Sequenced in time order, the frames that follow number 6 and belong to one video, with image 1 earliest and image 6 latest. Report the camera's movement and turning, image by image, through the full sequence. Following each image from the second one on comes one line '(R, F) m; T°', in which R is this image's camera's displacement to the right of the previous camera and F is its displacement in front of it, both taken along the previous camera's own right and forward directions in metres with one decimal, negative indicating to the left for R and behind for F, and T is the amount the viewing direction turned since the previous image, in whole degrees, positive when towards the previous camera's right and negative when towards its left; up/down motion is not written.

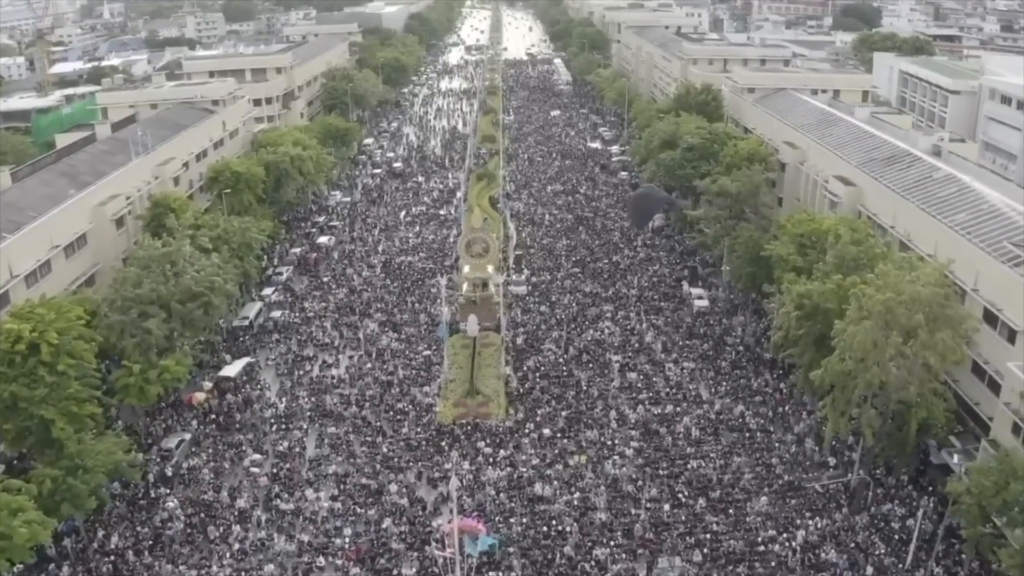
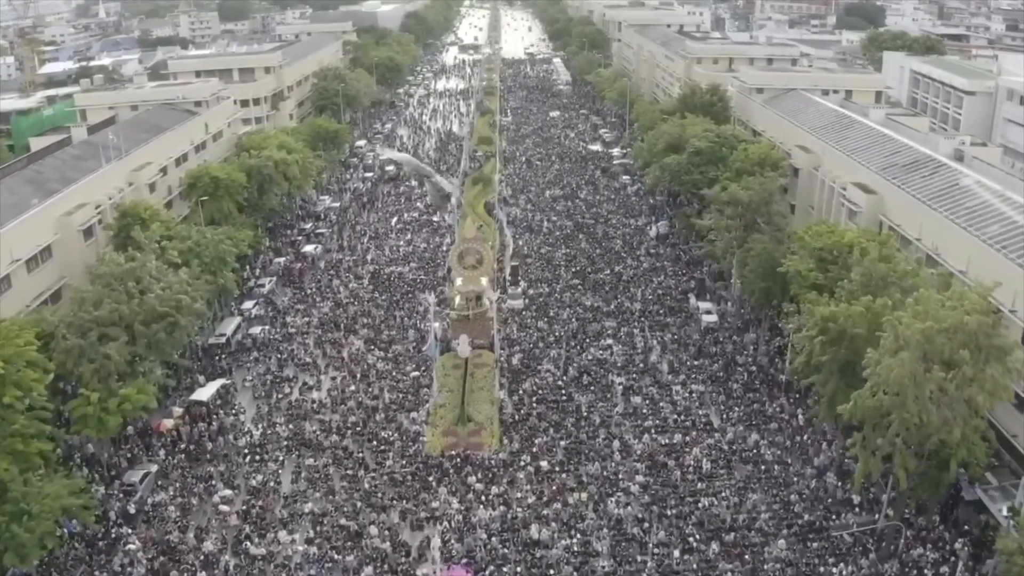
(+0.2, +2.8) m; 0°
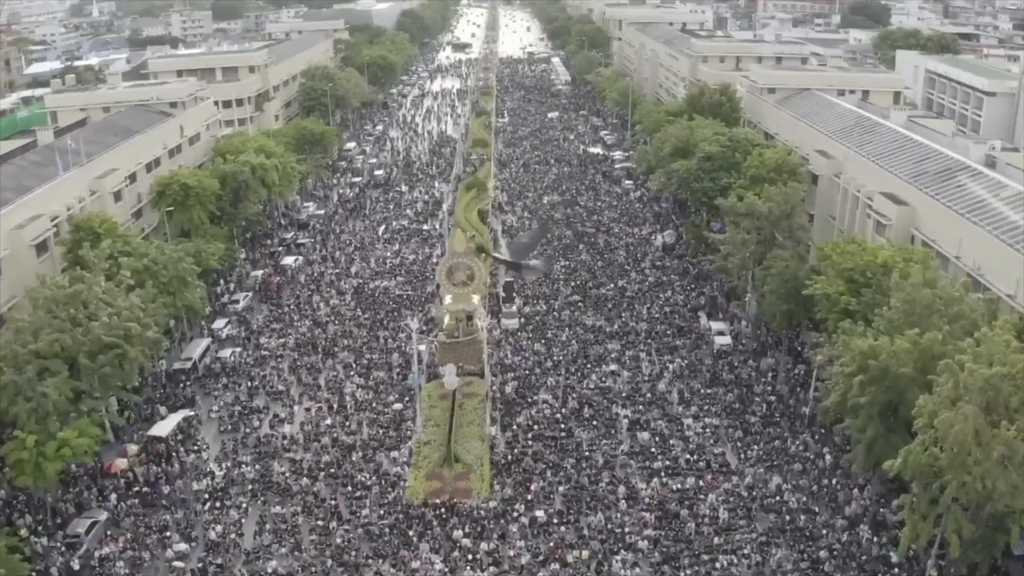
(+0.2, +3.6) m; 0°
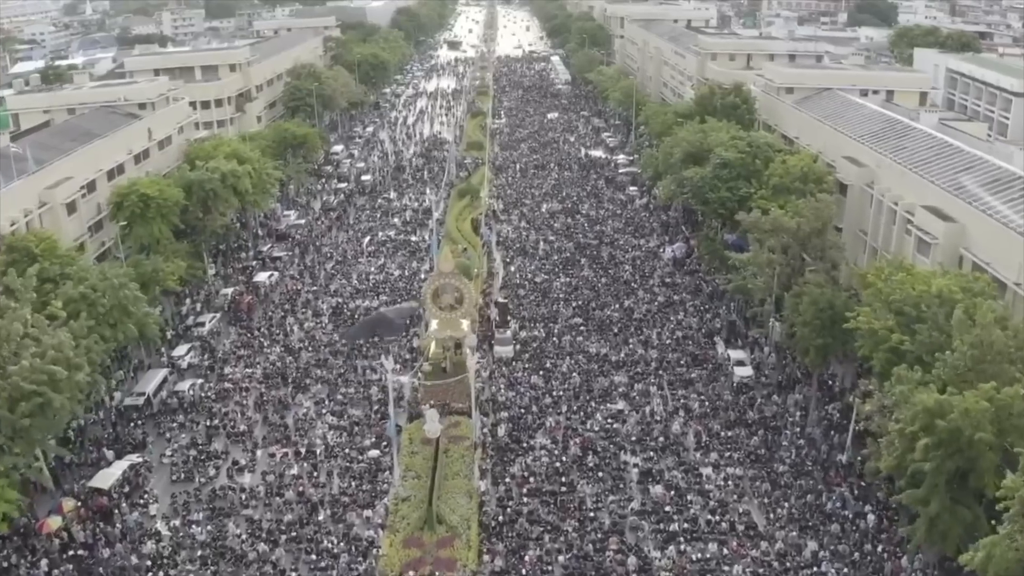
(+0.2, +4.2) m; 0°
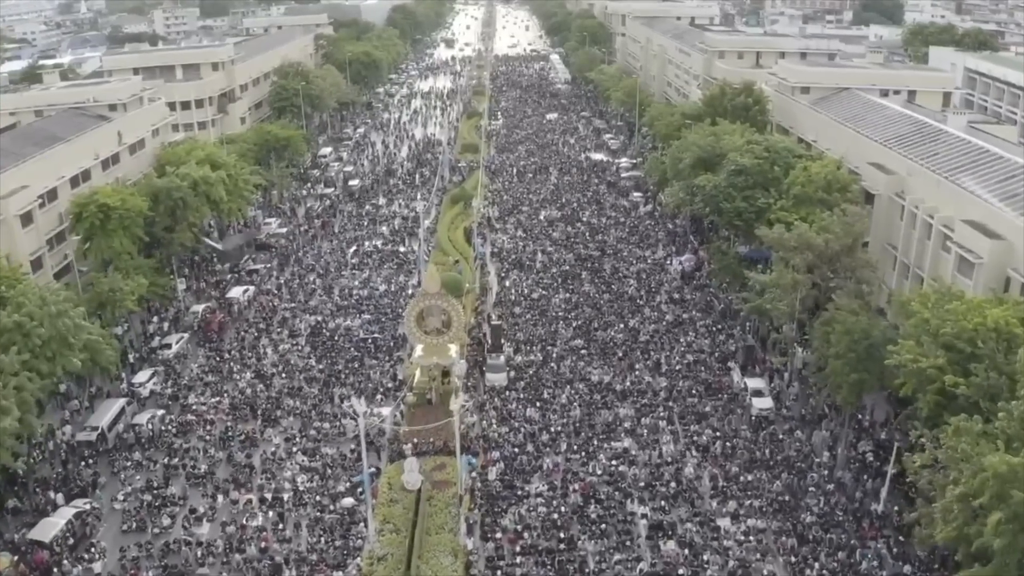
(+0.2, +3.3) m; 0°
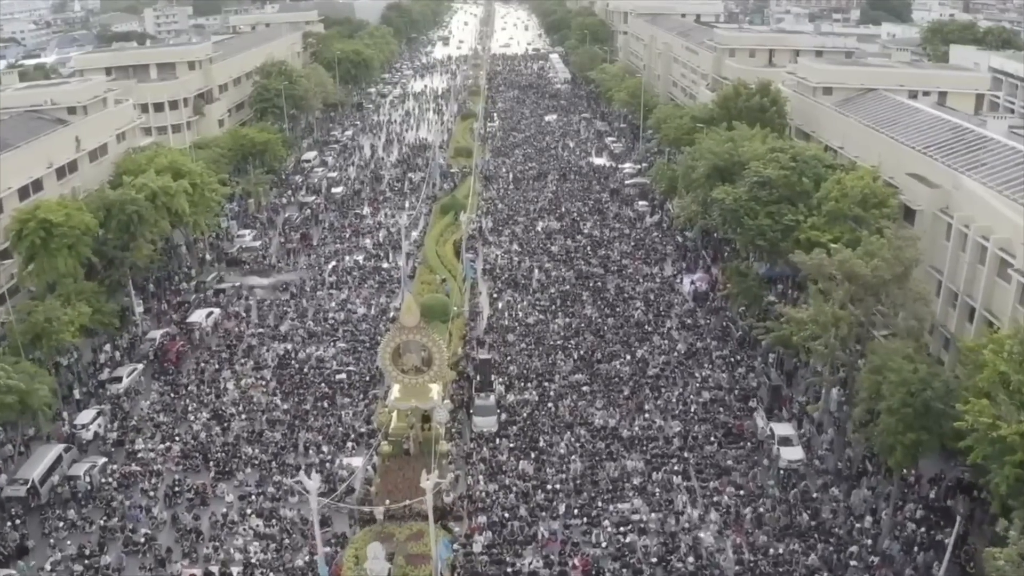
(+0.3, +4.0) m; 0°
